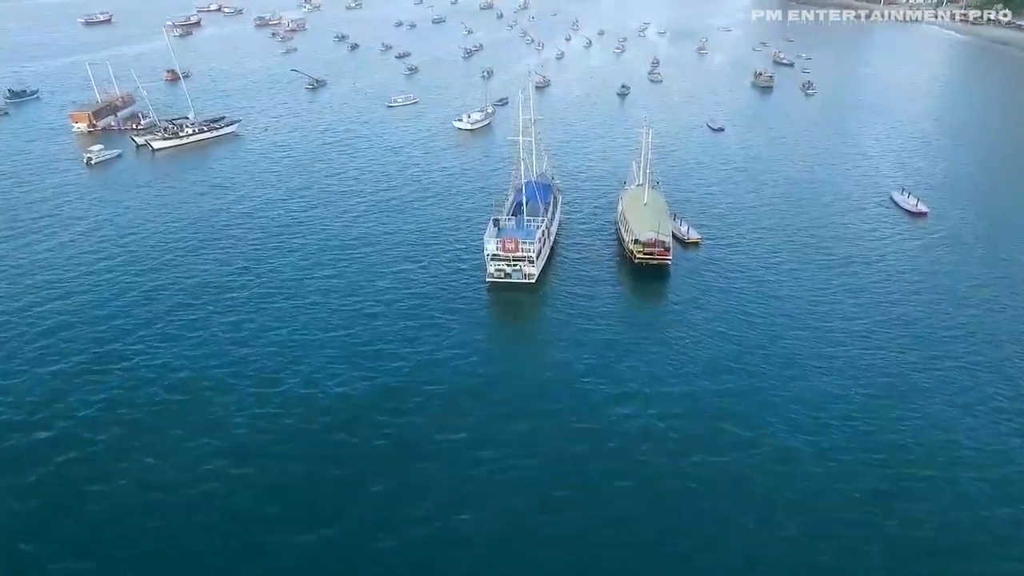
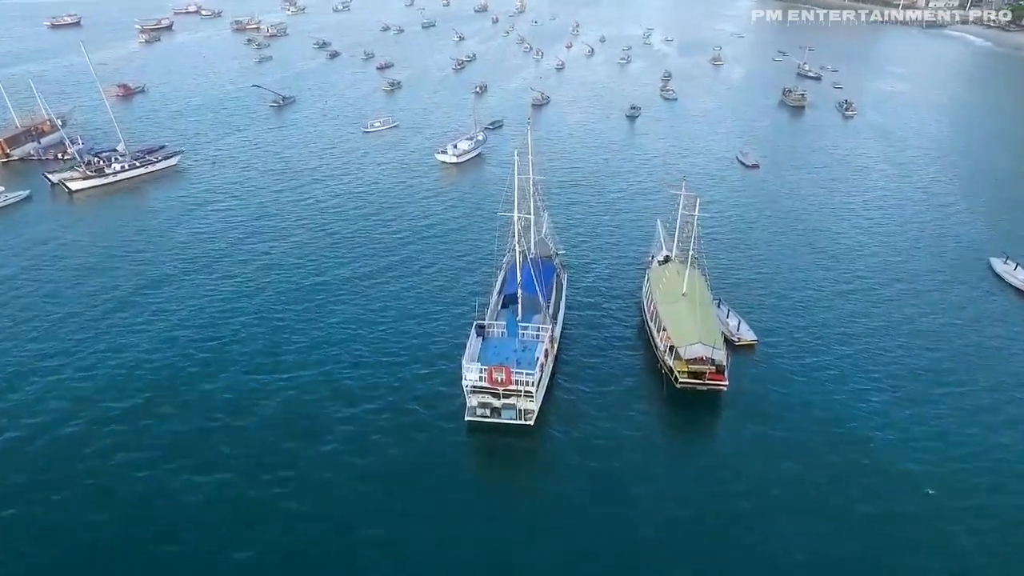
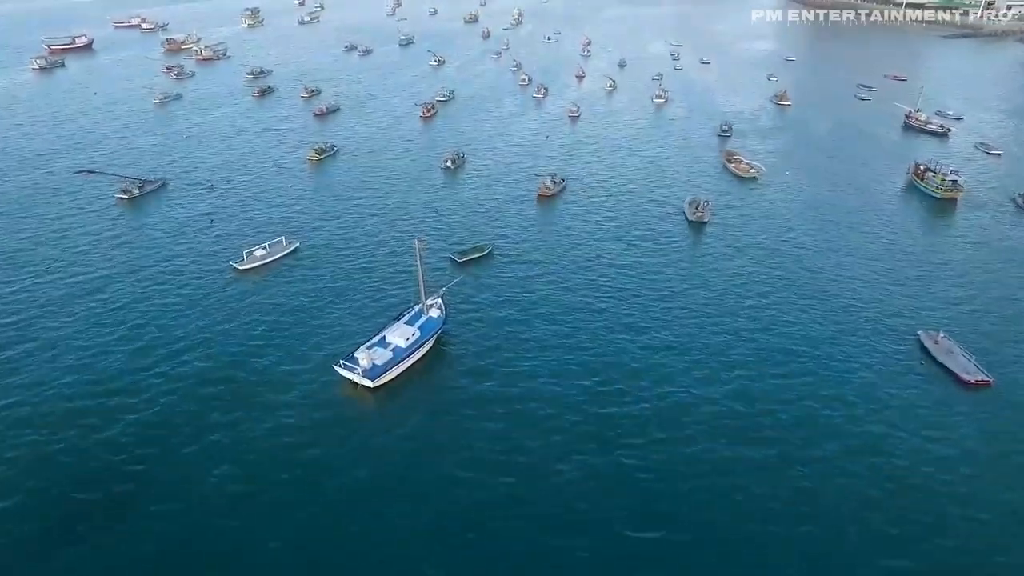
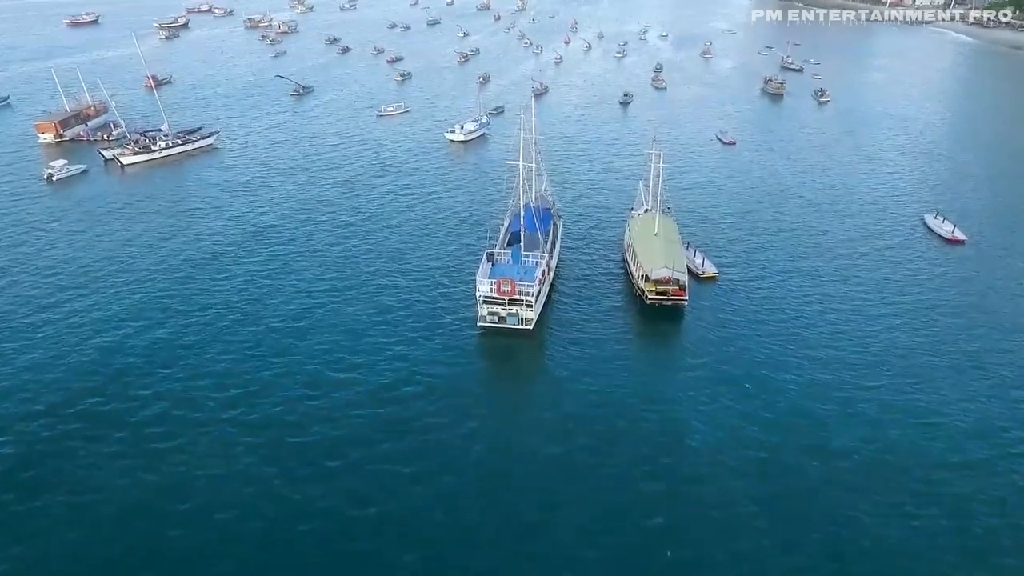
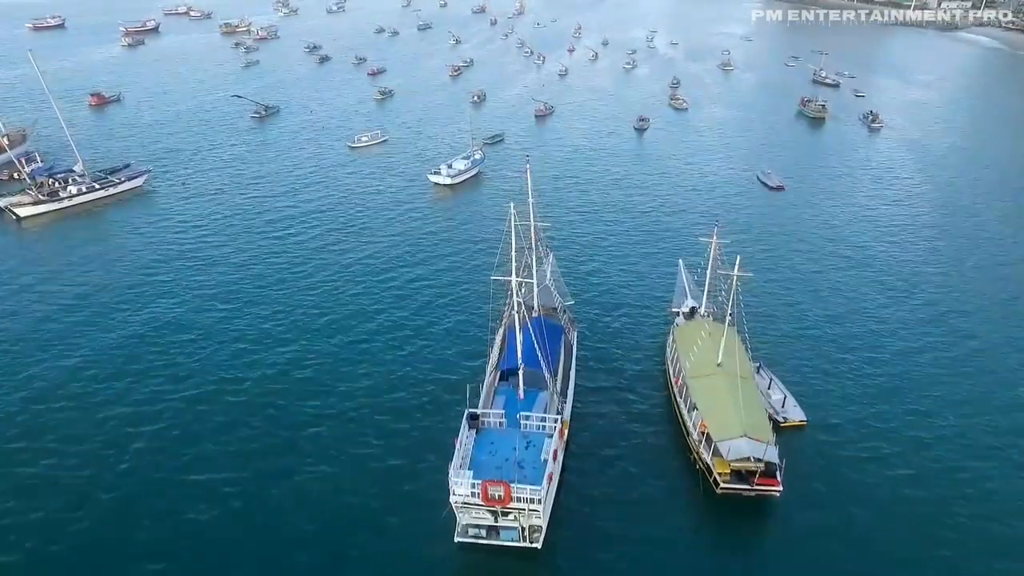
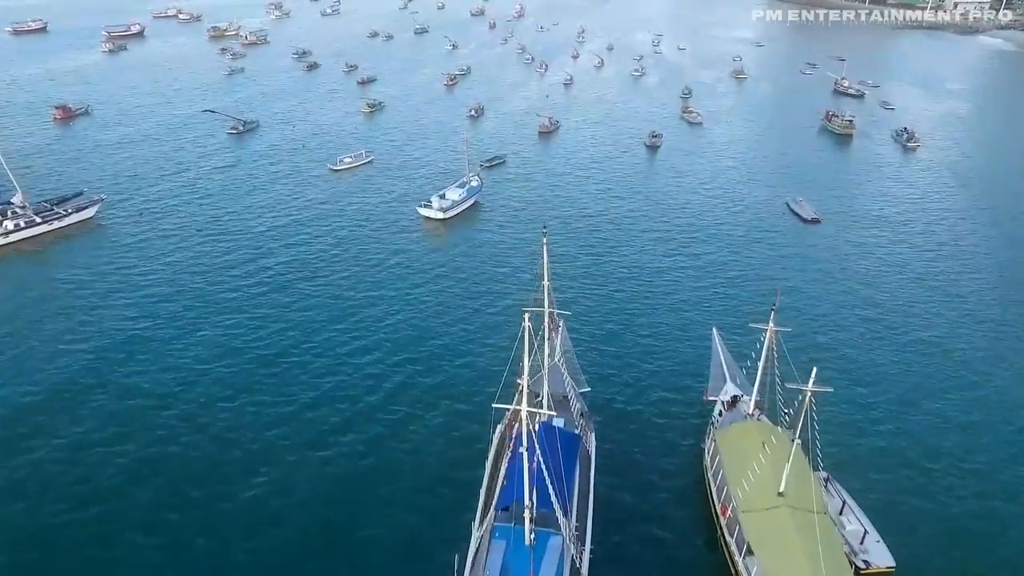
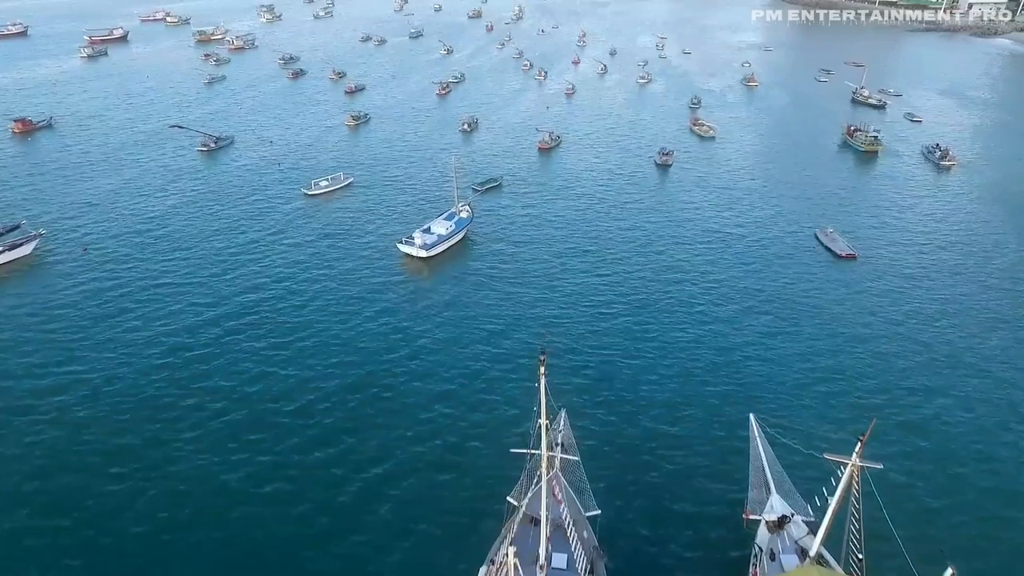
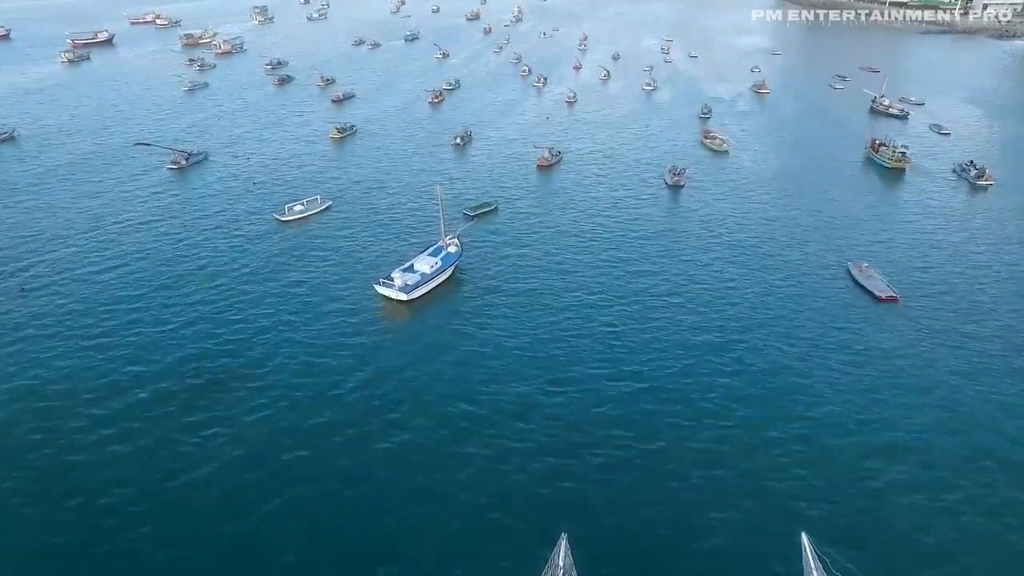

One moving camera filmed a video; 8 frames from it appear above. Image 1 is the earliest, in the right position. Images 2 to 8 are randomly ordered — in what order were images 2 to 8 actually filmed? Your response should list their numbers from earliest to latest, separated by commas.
4, 2, 5, 6, 7, 8, 3
